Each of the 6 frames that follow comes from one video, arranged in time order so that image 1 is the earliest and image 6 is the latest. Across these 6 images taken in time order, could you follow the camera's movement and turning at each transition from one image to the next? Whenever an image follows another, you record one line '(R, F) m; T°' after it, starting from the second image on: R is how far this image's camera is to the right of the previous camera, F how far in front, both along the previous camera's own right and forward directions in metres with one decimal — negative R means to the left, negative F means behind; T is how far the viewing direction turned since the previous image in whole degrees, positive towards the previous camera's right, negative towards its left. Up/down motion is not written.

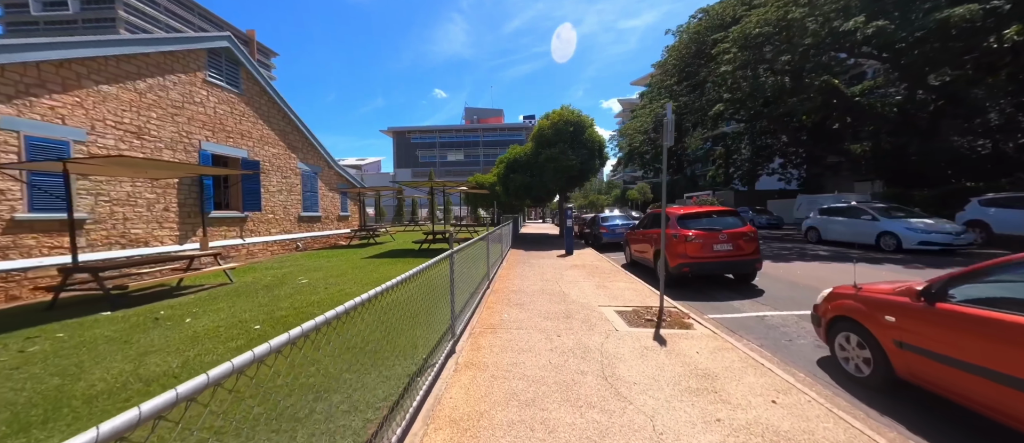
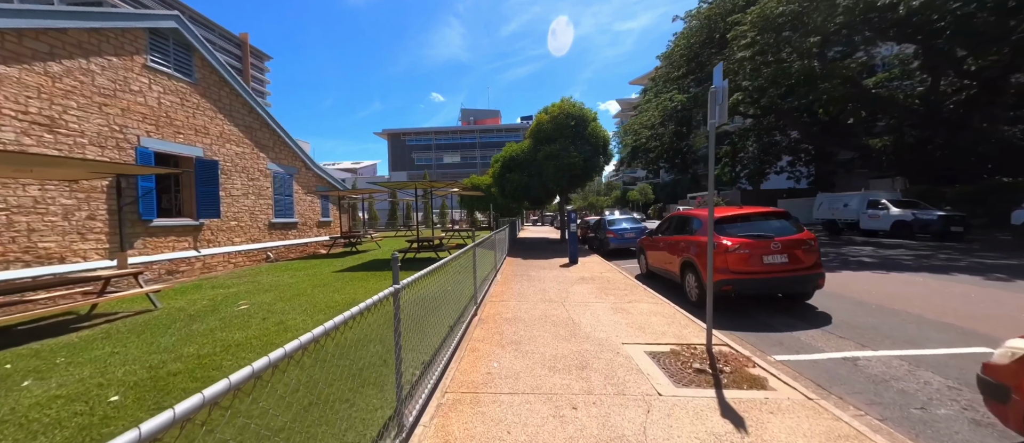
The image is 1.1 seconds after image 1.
(+0.1, +1.6) m; 0°
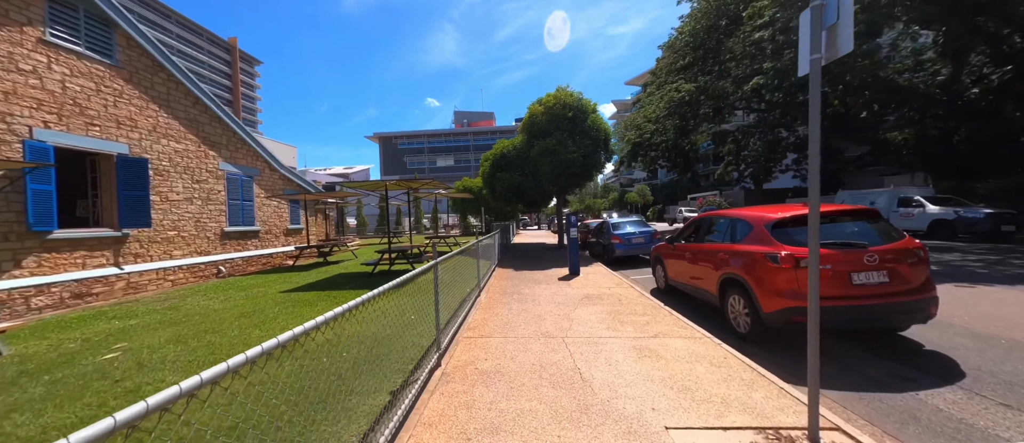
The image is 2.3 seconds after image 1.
(+0.2, +1.7) m; +1°
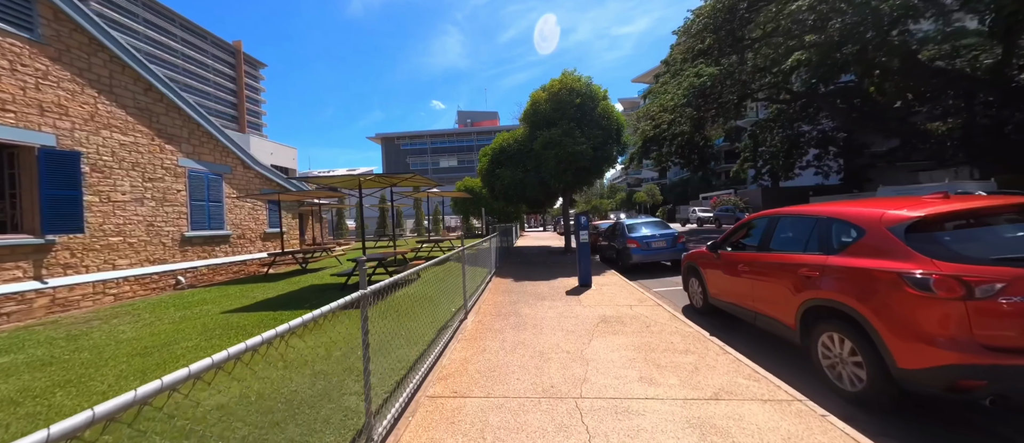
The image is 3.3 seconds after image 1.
(+0.2, +1.6) m; -1°
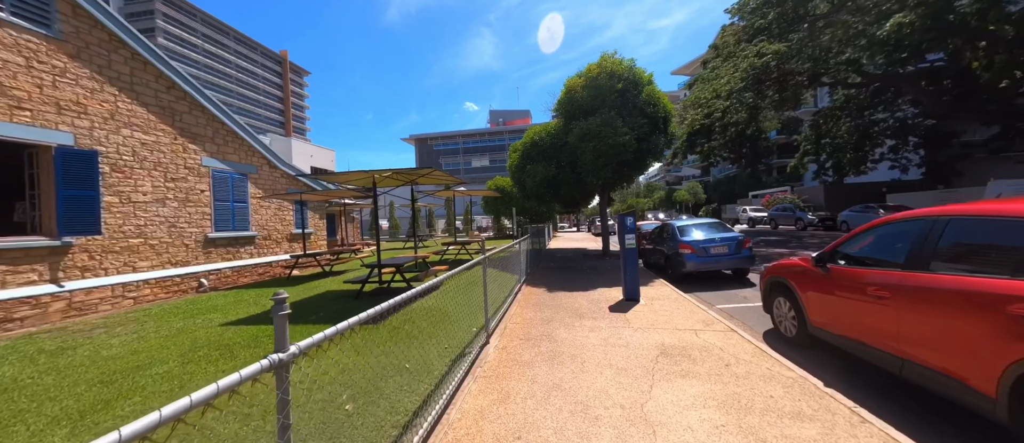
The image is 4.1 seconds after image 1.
(0.0, +1.2) m; -5°
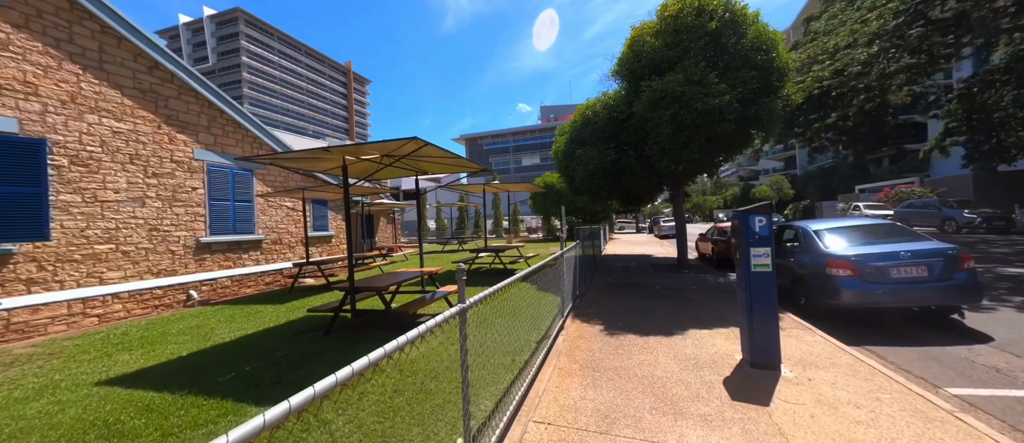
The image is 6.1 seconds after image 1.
(+0.2, +2.7) m; -9°
